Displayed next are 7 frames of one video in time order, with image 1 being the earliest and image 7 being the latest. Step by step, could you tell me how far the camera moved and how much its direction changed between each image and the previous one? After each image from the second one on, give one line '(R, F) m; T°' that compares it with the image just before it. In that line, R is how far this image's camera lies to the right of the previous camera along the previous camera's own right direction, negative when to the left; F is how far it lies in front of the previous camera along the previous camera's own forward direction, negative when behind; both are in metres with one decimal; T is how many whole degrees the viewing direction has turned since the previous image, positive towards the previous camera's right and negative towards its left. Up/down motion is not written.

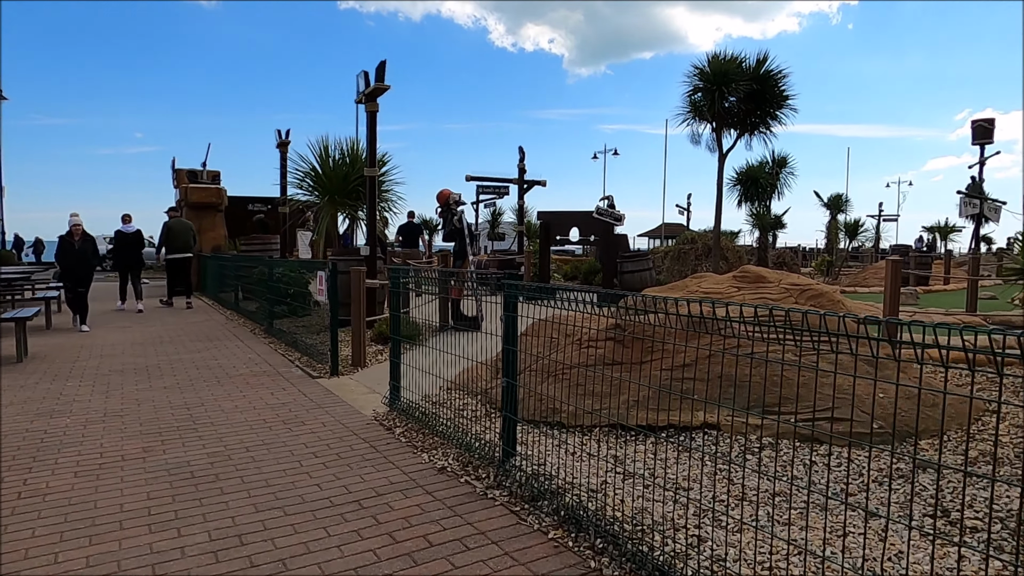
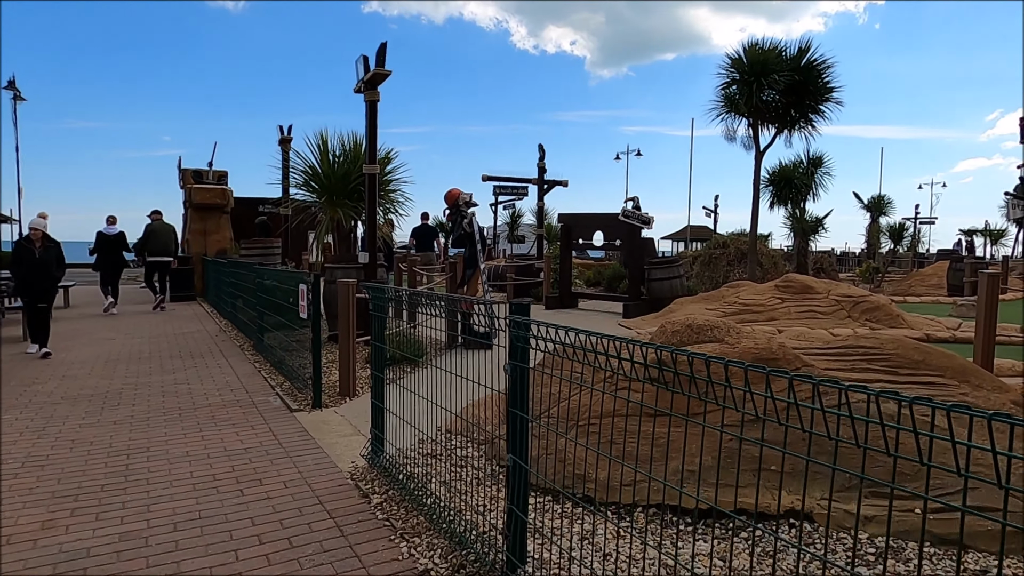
(0.0, +1.1) m; -2°
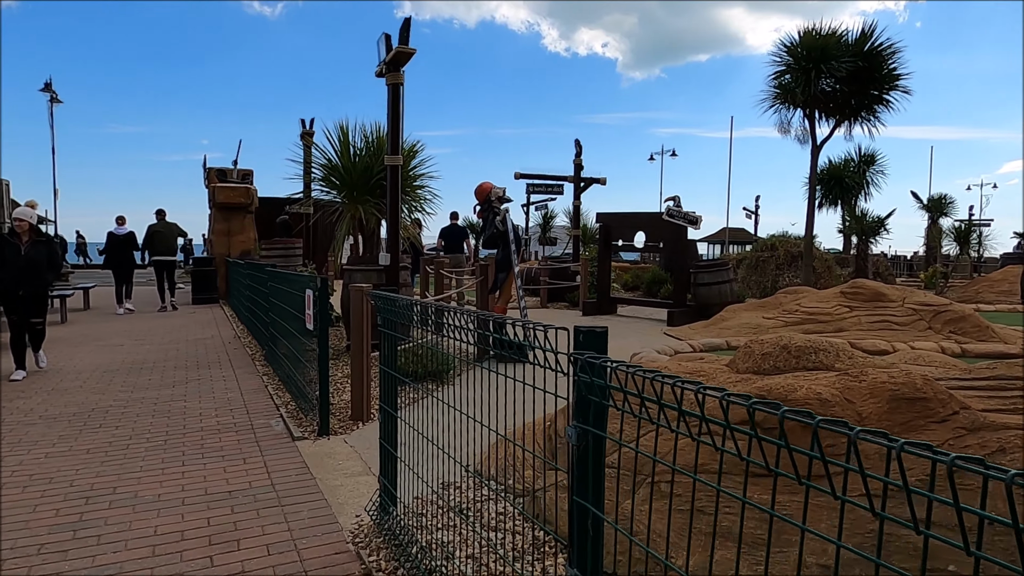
(-0.1, +0.9) m; -3°
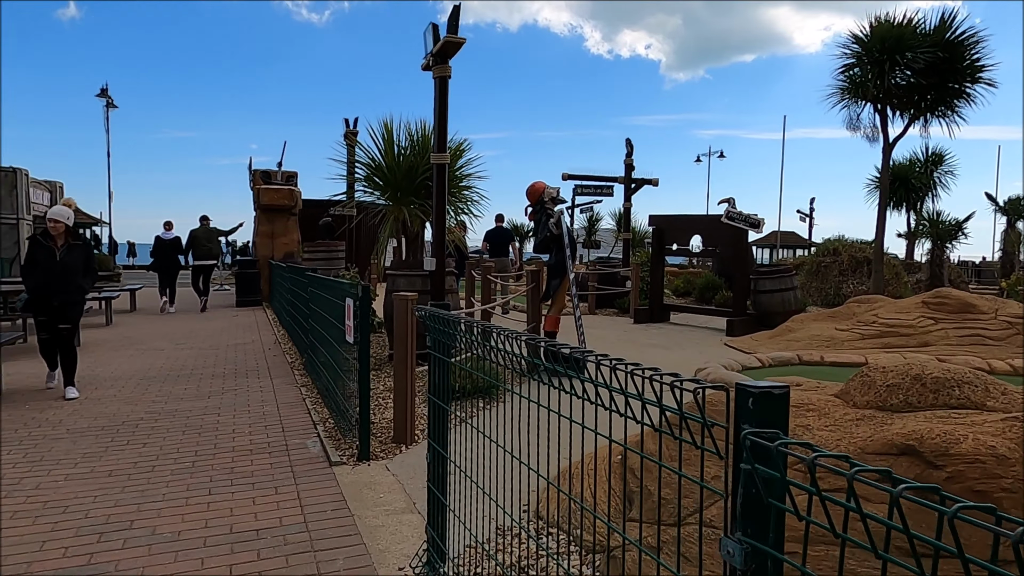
(-0.1, +0.5) m; -3°
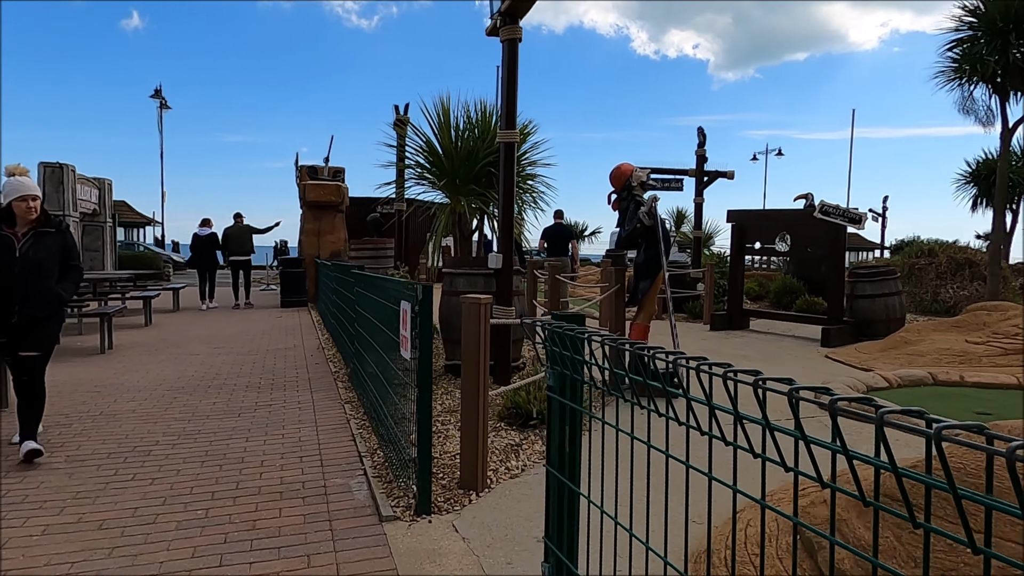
(-0.3, +1.0) m; -4°
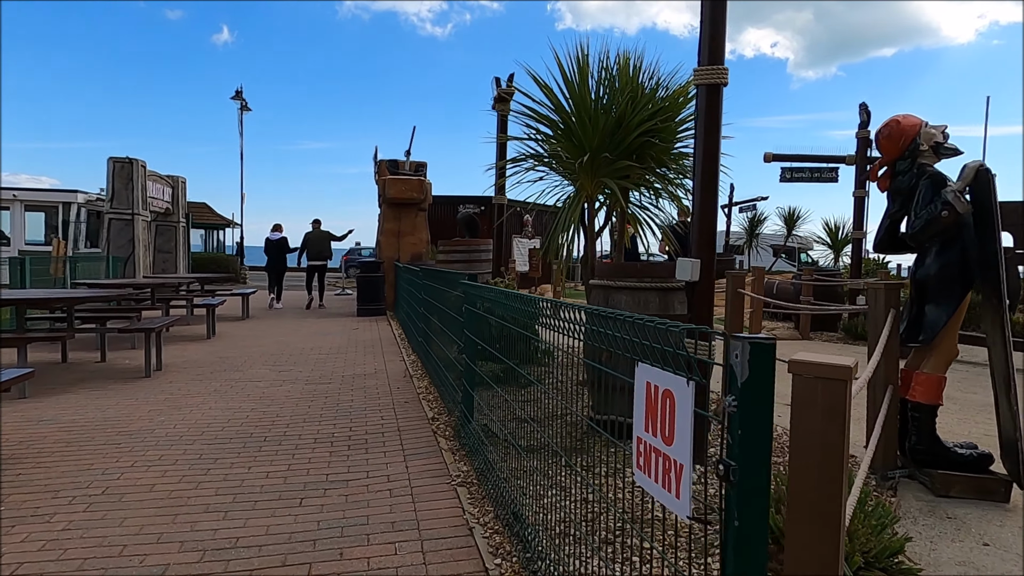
(-0.7, +2.0) m; -6°
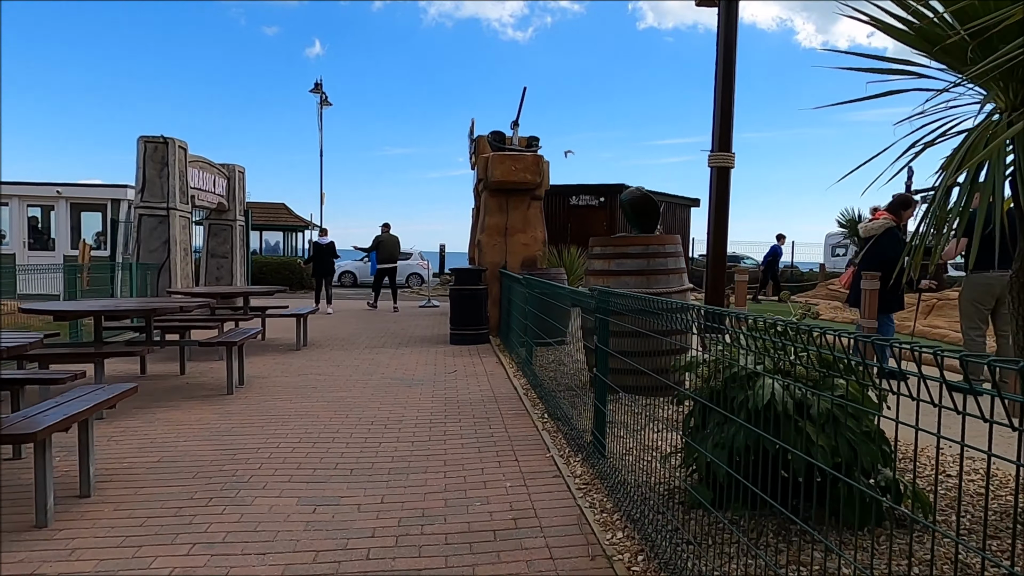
(-1.1, +4.0) m; -7°
